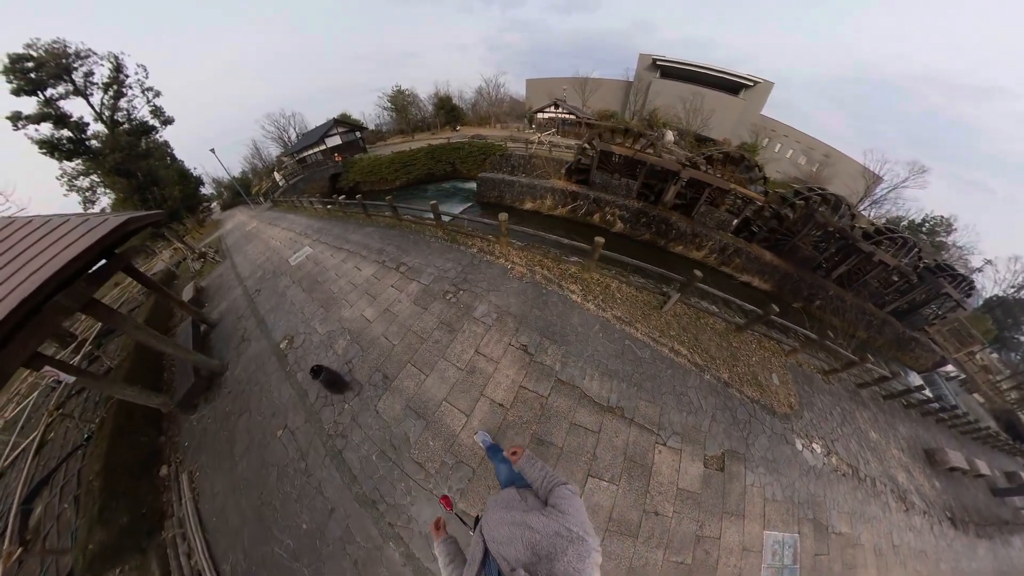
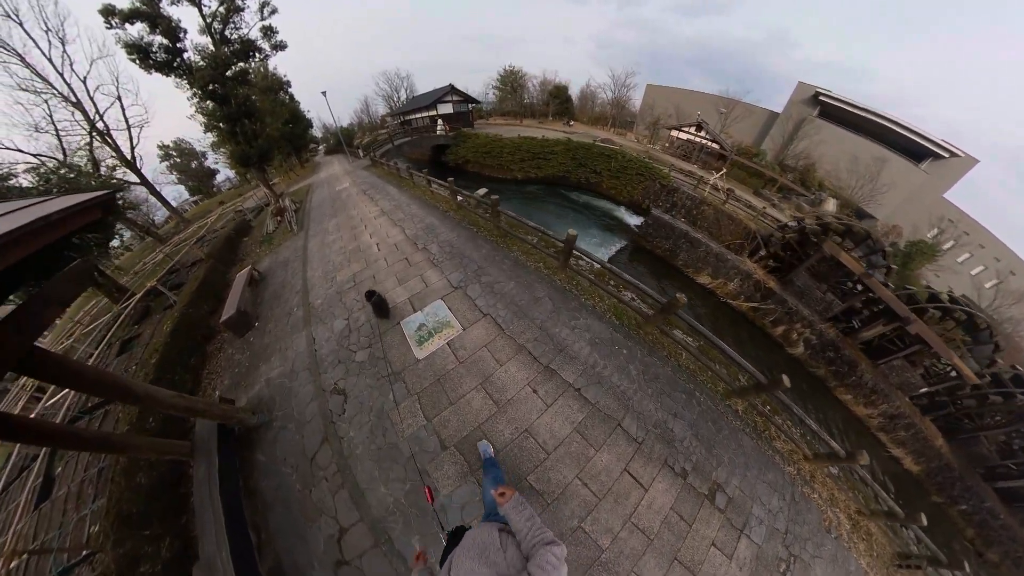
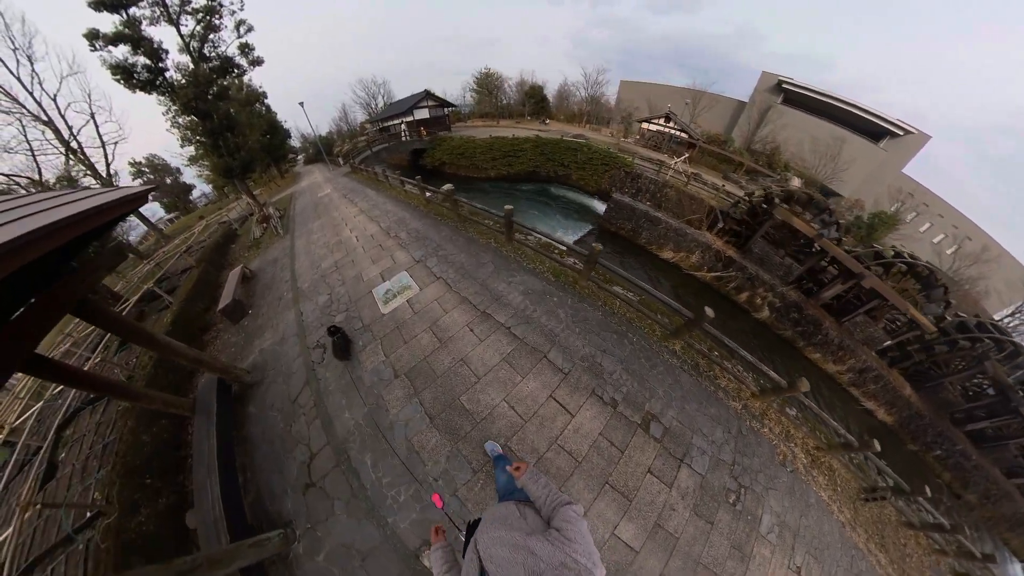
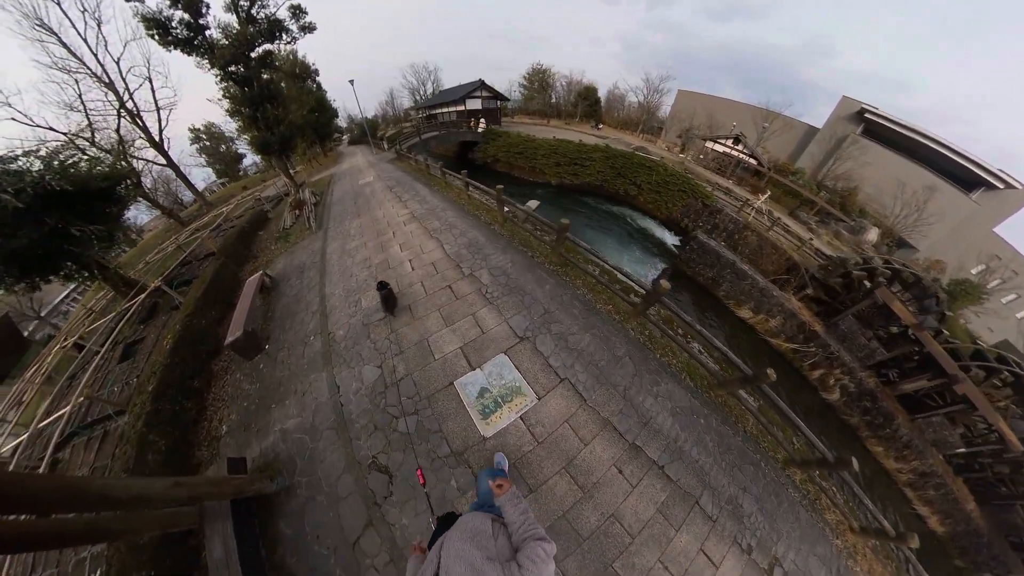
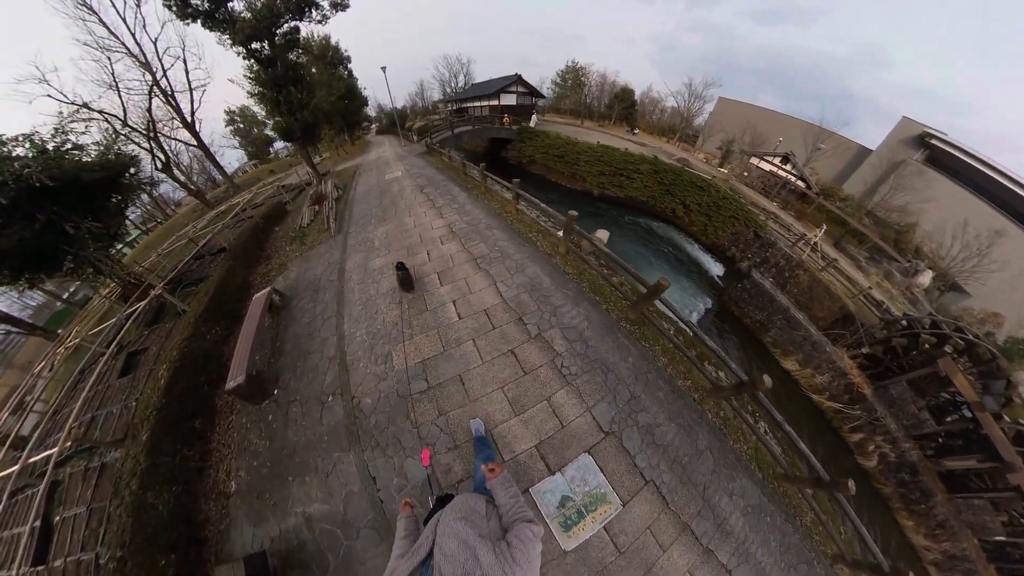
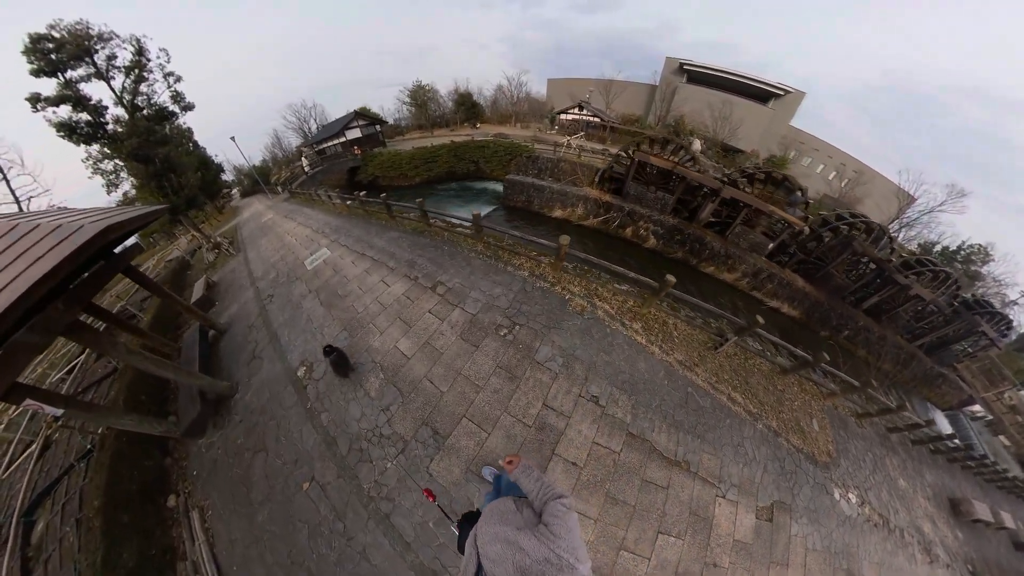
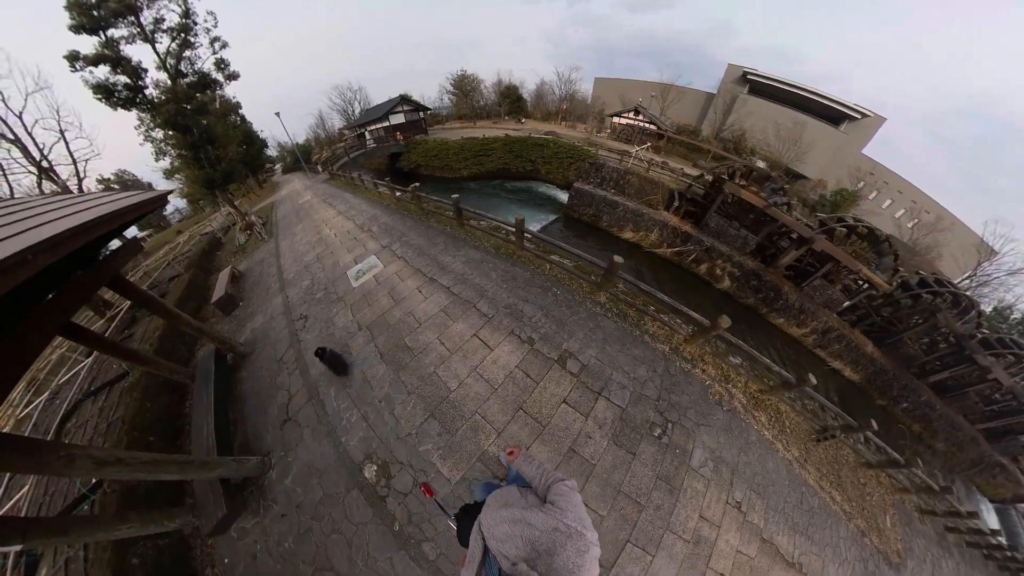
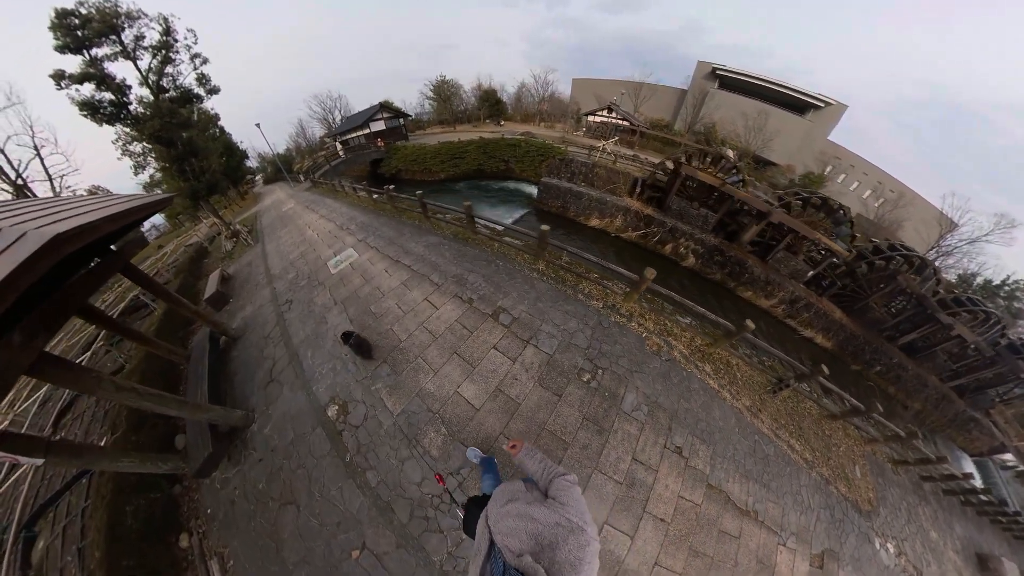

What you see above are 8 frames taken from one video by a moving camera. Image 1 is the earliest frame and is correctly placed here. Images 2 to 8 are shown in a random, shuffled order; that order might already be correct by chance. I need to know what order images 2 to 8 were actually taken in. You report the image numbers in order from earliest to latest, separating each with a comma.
6, 8, 7, 3, 2, 4, 5
